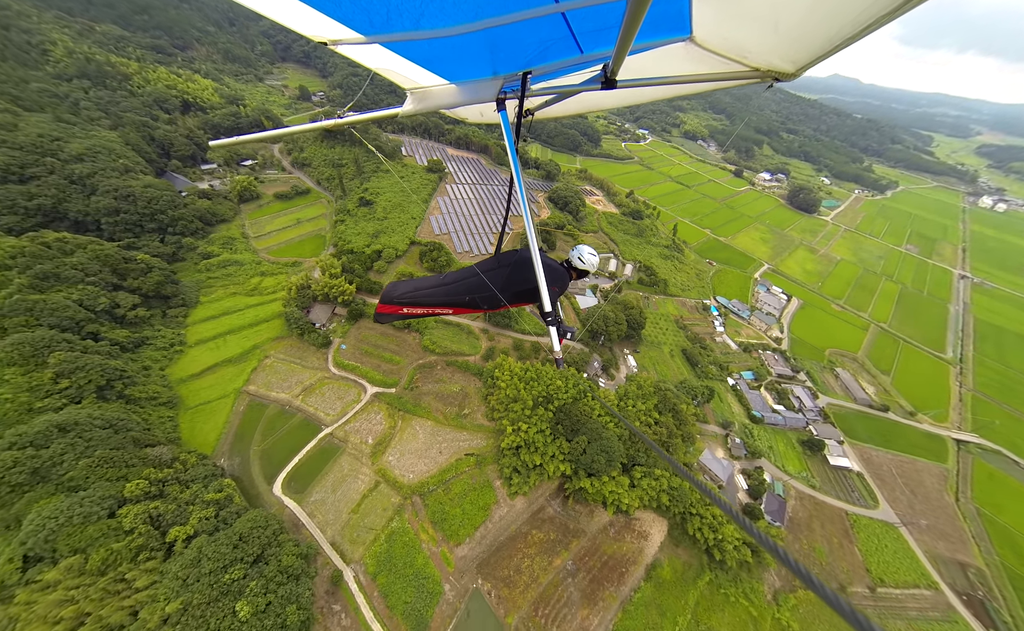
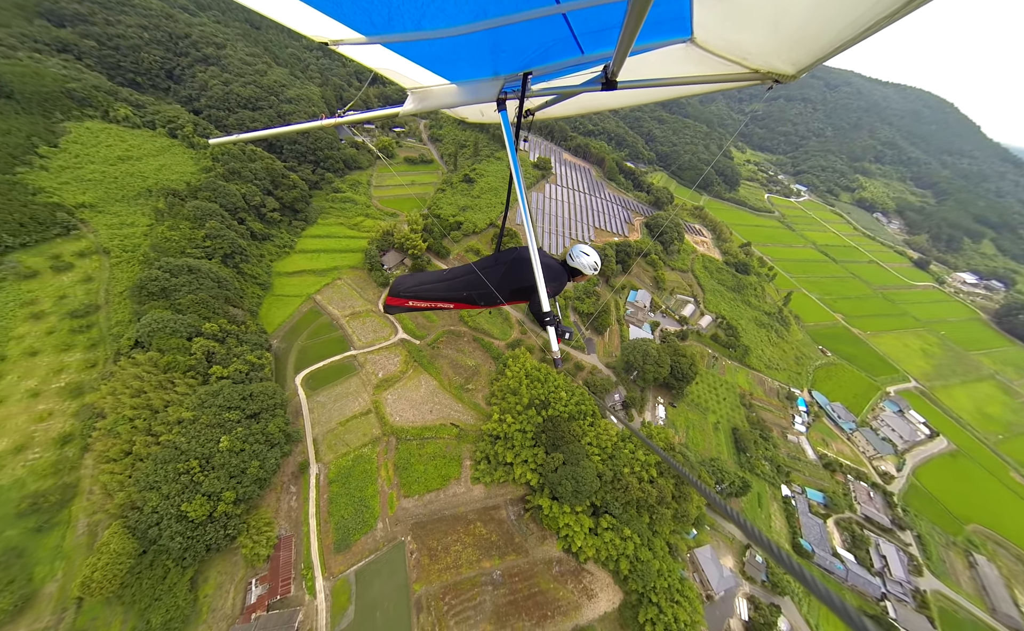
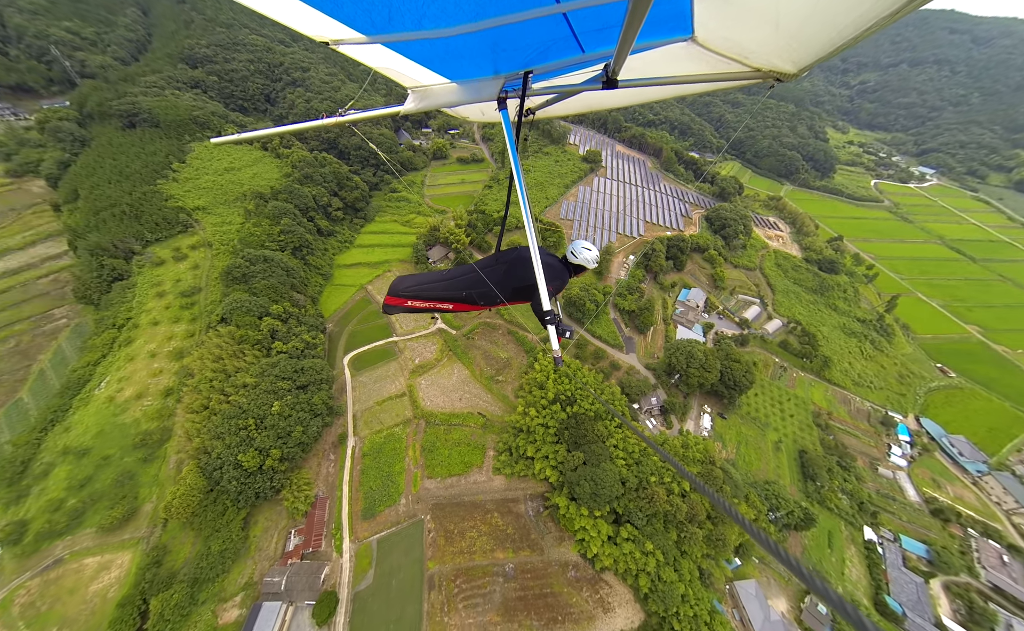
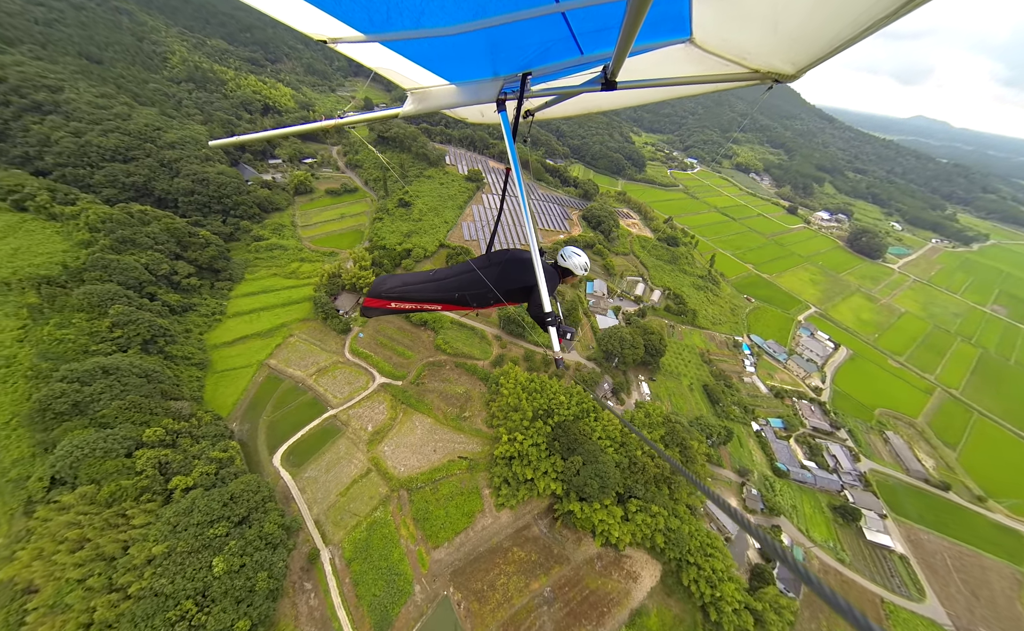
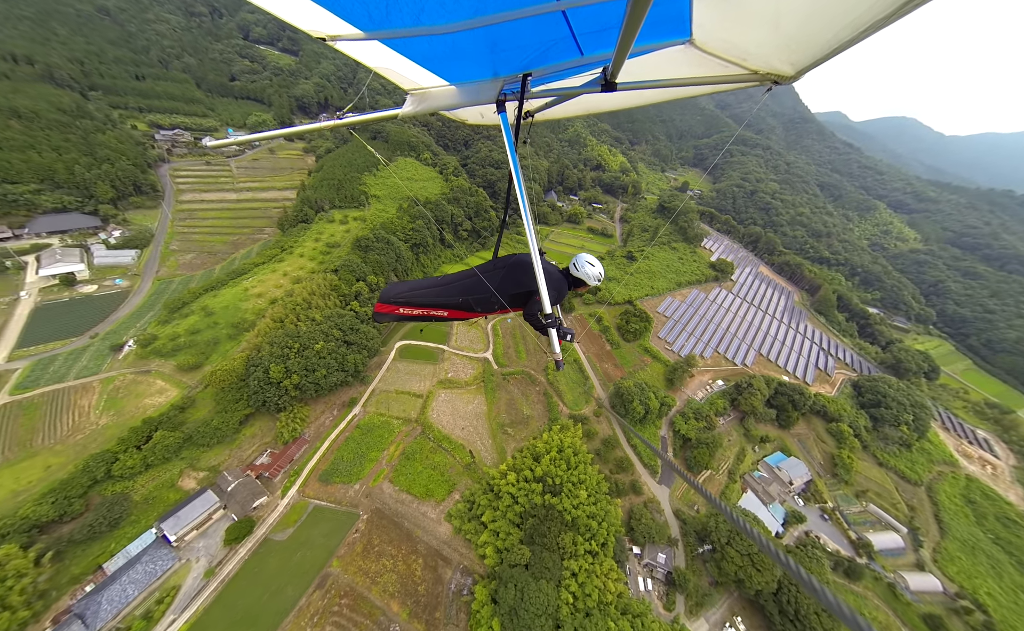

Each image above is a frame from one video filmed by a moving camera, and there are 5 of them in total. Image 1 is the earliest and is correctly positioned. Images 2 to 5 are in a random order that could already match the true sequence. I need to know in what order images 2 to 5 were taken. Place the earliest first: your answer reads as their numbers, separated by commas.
4, 2, 3, 5
